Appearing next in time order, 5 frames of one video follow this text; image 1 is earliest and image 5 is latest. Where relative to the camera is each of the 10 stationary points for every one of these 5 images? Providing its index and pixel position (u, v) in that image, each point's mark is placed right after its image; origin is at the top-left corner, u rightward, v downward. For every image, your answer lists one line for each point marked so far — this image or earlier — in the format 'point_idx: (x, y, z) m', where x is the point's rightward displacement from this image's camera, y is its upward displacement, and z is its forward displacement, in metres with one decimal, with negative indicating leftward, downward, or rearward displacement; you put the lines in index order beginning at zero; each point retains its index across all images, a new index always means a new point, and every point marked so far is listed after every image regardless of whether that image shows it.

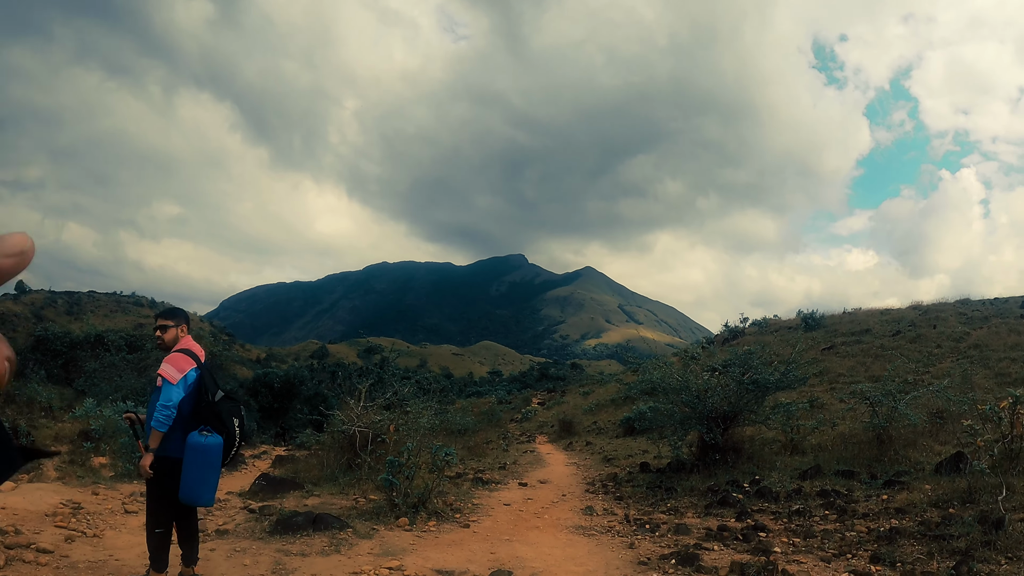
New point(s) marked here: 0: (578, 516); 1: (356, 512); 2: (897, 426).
0: (+1.0, -3.5, +8.0) m
1: (-2.4, -3.4, +7.8) m
2: (+8.3, -3.0, +11.2) m
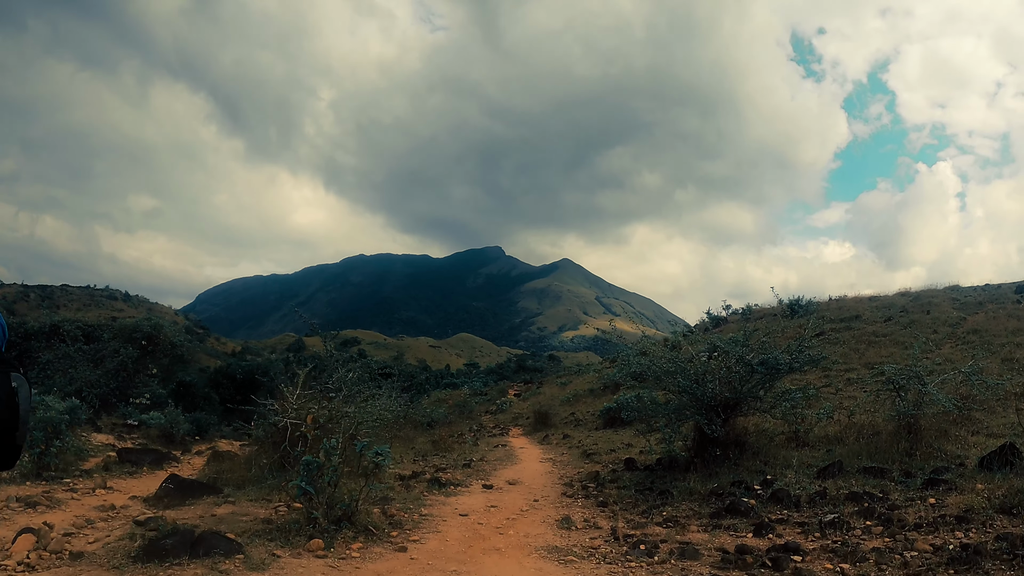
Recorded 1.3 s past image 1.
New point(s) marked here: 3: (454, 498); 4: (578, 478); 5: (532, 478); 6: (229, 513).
0: (+0.5, -3.0, +6.3) m
1: (-2.9, -2.8, +6.0) m
2: (+7.7, -2.4, +9.7) m
3: (-0.9, -3.2, +7.9) m
4: (+1.3, -3.7, +10.1) m
5: (+0.4, -3.7, +10.1) m
6: (-3.9, -3.1, +7.2) m
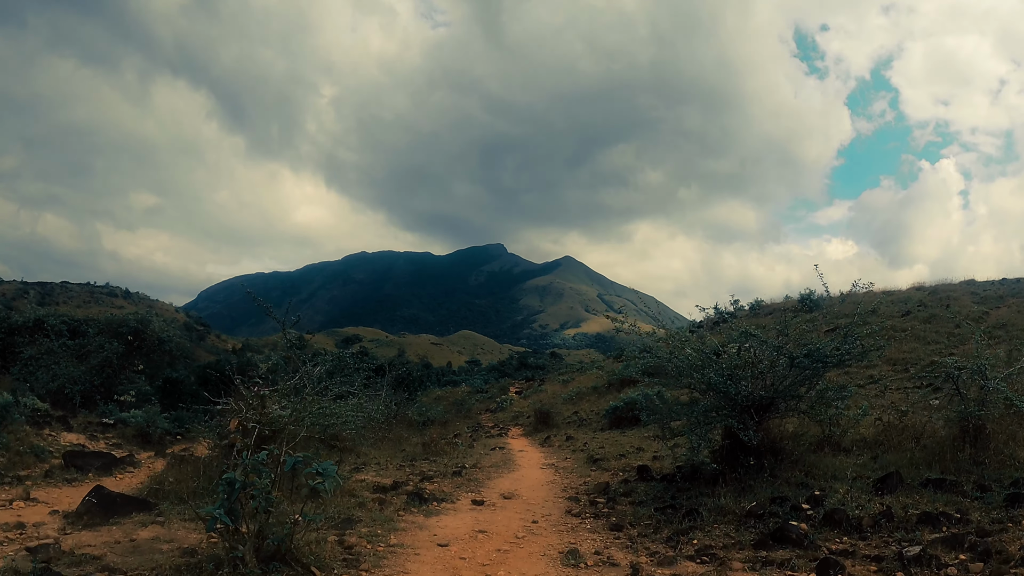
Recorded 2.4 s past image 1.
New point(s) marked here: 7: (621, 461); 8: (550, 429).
0: (+0.4, -2.7, +4.9) m
1: (-3.0, -2.5, +4.6) m
2: (+7.6, -2.1, +8.3) m
3: (-1.0, -2.9, +6.6) m
4: (+1.2, -3.4, +8.7) m
5: (+0.3, -3.4, +8.7) m
6: (-4.0, -2.8, +5.8) m
7: (+2.3, -3.7, +11.0) m
8: (+1.5, -5.4, +19.7) m
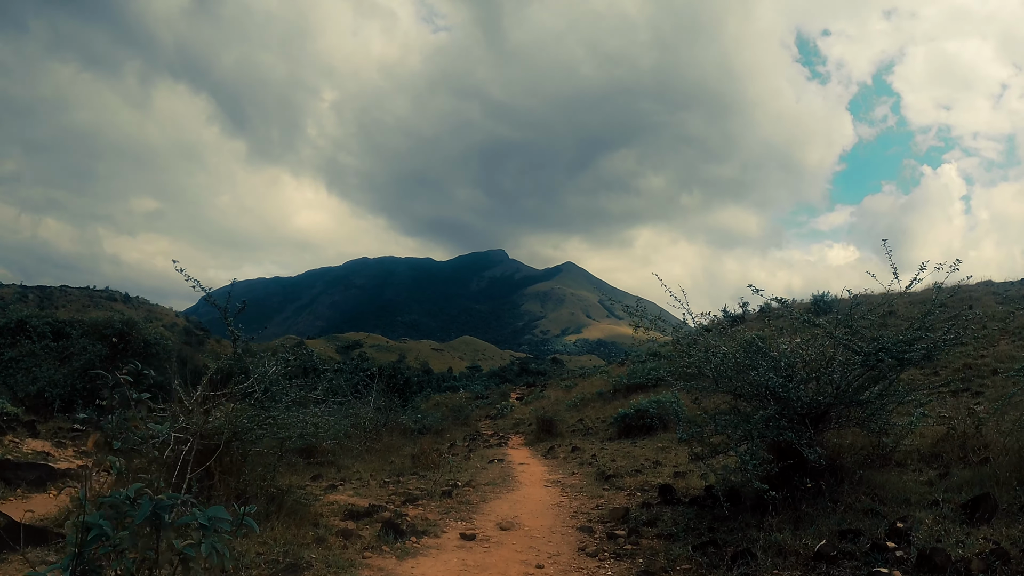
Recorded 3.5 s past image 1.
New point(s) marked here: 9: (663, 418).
0: (+0.4, -2.4, +3.4) m
1: (-3.0, -2.2, +3.2) m
2: (+7.6, -1.9, +6.8) m
3: (-1.0, -2.7, +5.1) m
4: (+1.2, -3.2, +7.3) m
5: (+0.3, -3.2, +7.3) m
6: (-4.0, -2.6, +4.3) m
7: (+2.3, -3.5, +9.5) m
8: (+1.5, -5.3, +18.2) m
9: (+4.7, -4.1, +16.4) m
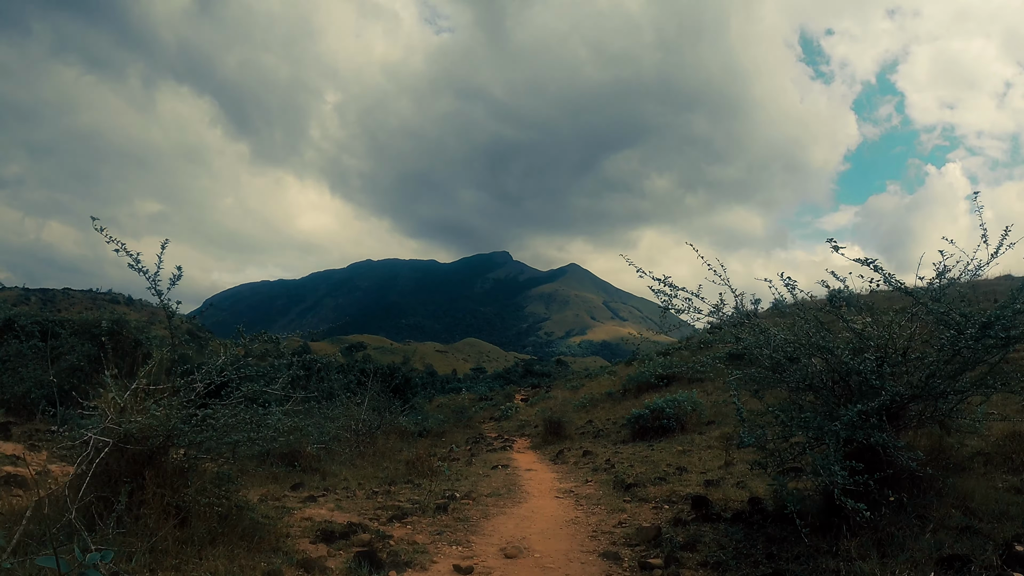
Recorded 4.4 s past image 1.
0: (+0.4, -2.1, +2.2) m
1: (-2.9, -1.9, +1.9) m
2: (+7.7, -1.5, +5.5) m
3: (-0.9, -2.4, +3.9) m
4: (+1.3, -2.9, +6.0) m
5: (+0.4, -2.9, +6.0) m
6: (-4.0, -2.2, +3.1) m
7: (+2.4, -3.2, +8.3) m
8: (+1.6, -5.0, +17.0) m
9: (+4.9, -3.8, +15.1) m
